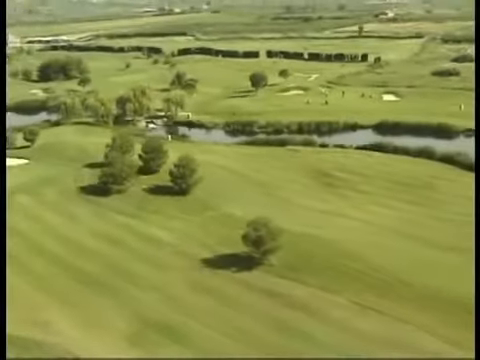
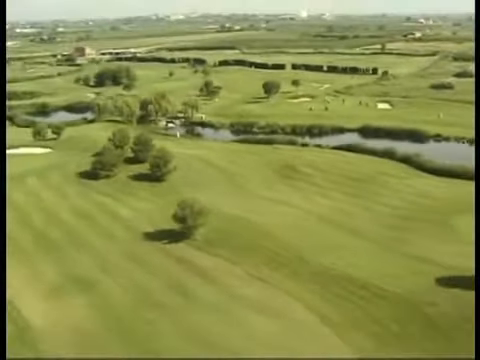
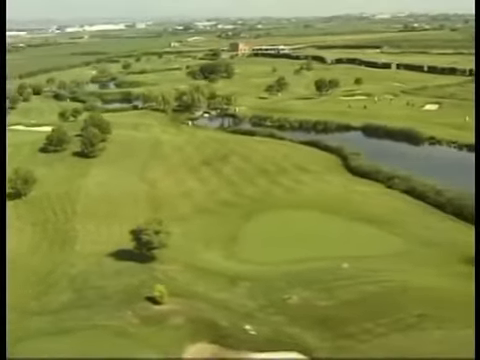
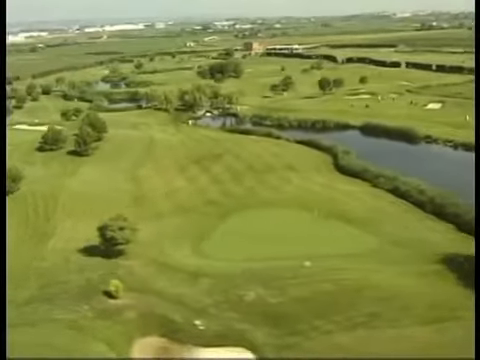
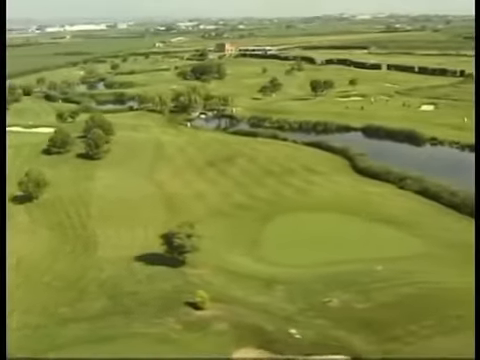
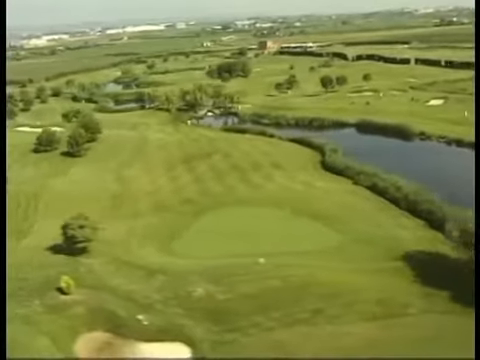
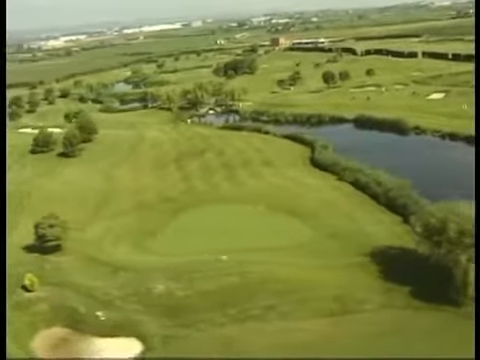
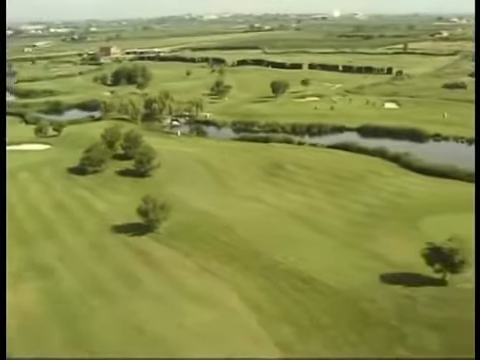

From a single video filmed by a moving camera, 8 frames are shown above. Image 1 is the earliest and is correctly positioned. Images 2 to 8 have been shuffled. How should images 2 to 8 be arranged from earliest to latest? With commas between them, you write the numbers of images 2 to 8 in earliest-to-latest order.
2, 8, 5, 3, 4, 6, 7
